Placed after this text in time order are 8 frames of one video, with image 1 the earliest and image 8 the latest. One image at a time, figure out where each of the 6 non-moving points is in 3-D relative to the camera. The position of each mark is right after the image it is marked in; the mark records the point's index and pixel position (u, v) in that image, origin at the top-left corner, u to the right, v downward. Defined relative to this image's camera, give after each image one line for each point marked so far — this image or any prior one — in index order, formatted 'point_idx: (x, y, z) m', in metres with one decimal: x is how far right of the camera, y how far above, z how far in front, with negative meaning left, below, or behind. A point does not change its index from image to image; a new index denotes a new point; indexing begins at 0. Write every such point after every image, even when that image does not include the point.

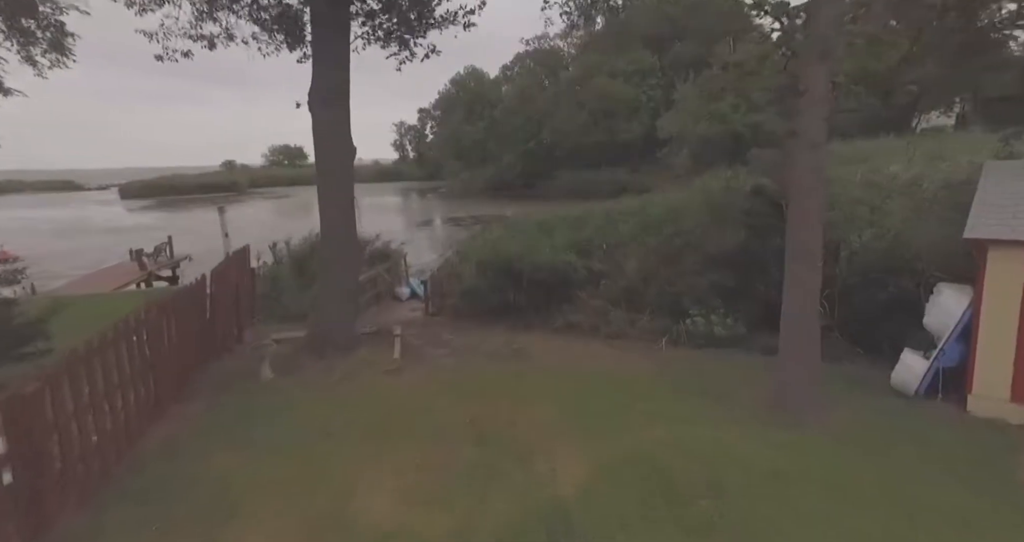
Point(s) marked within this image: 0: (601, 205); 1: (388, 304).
0: (+1.9, +1.4, +12.2) m
1: (-2.2, -0.6, +9.7) m
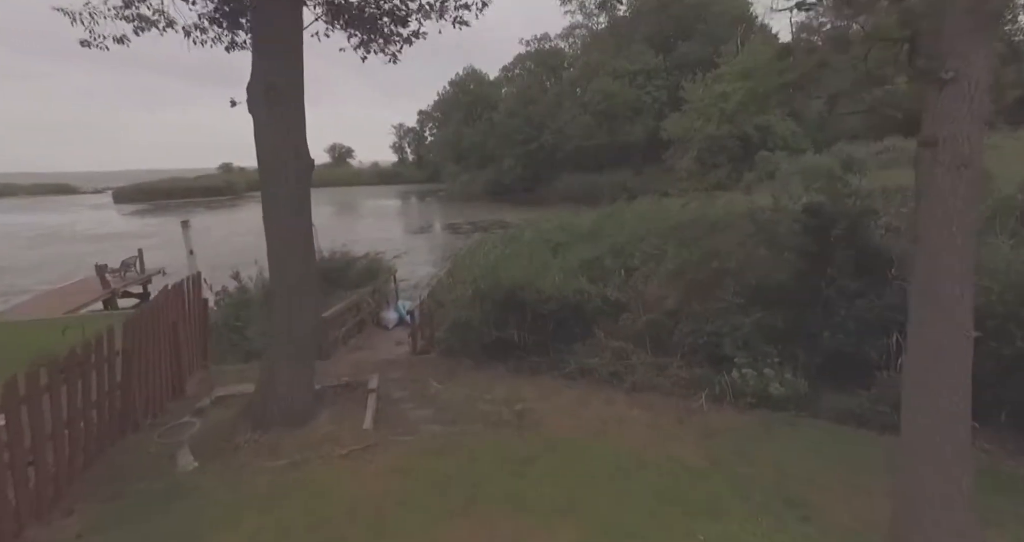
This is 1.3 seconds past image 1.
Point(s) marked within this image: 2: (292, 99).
0: (+1.9, +1.0, +11.0) m
1: (-2.2, -1.0, +8.5) m
2: (-1.6, +1.3, +4.0) m
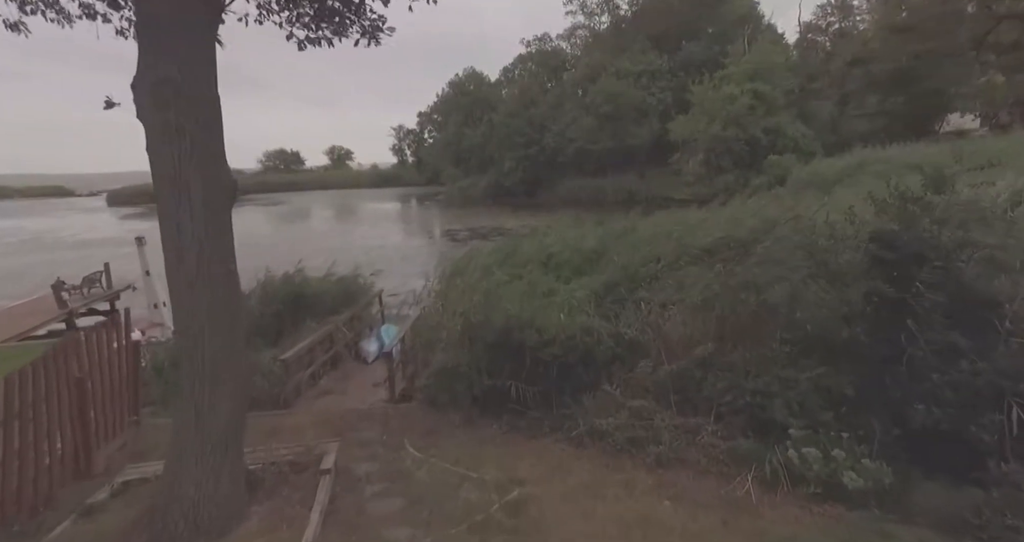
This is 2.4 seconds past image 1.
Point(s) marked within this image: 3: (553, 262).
0: (+1.9, +0.6, +9.9) m
1: (-2.3, -1.4, +7.4) m
2: (-1.7, +0.9, +2.9) m
3: (+0.7, +0.1, +9.0) m
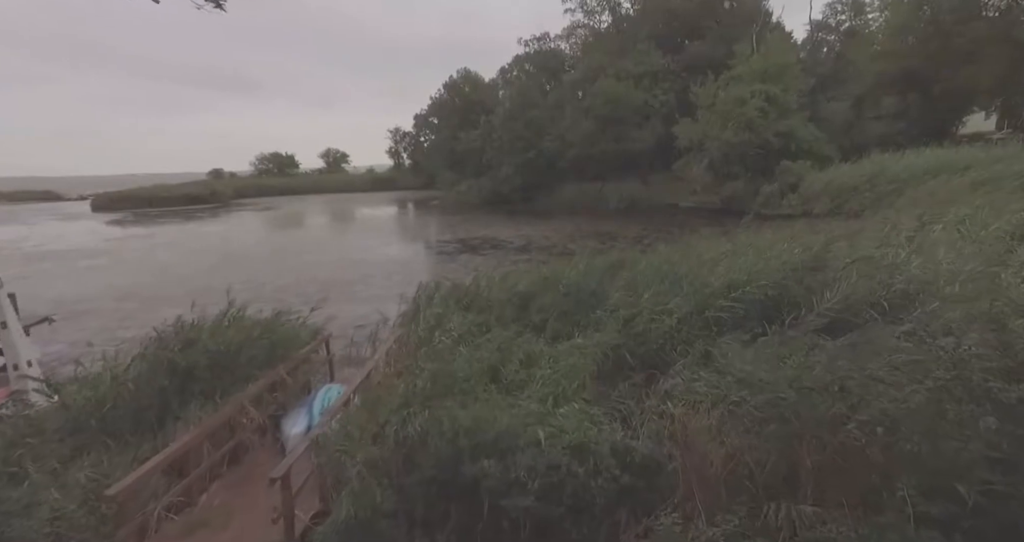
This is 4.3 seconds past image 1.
0: (+1.6, 0.0, +7.9) m
1: (-2.6, -2.0, +5.4) m
2: (-2.0, +0.3, +0.9) m
3: (+0.4, -0.5, +7.0) m
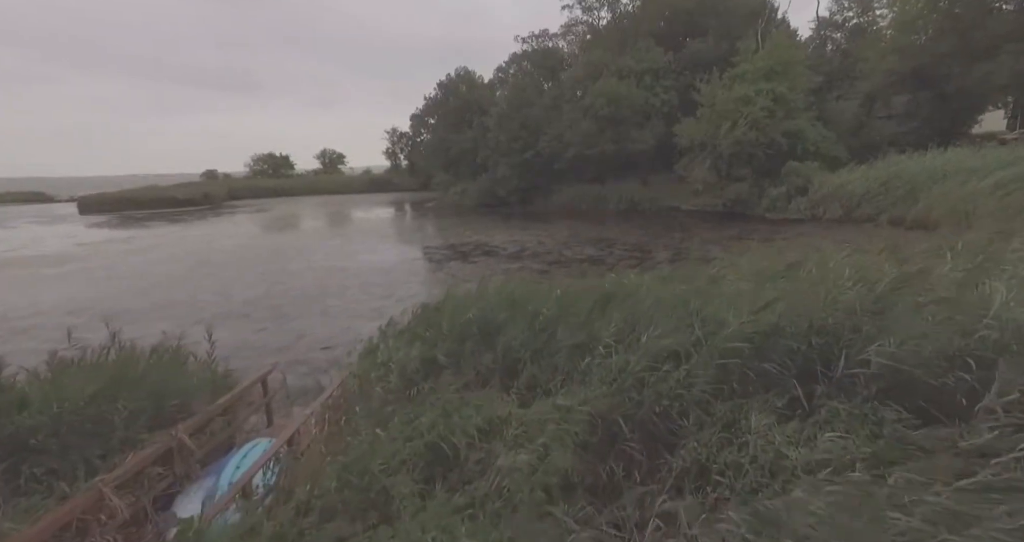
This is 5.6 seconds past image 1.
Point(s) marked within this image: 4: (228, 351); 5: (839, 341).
0: (+1.2, -0.3, +6.5) m
1: (-2.9, -2.3, +4.0) m
2: (-2.4, 0.0, -0.5) m
3: (0.0, -0.8, +5.6) m
4: (-6.6, -1.8, +12.5) m
5: (+2.6, -0.6, +4.3) m
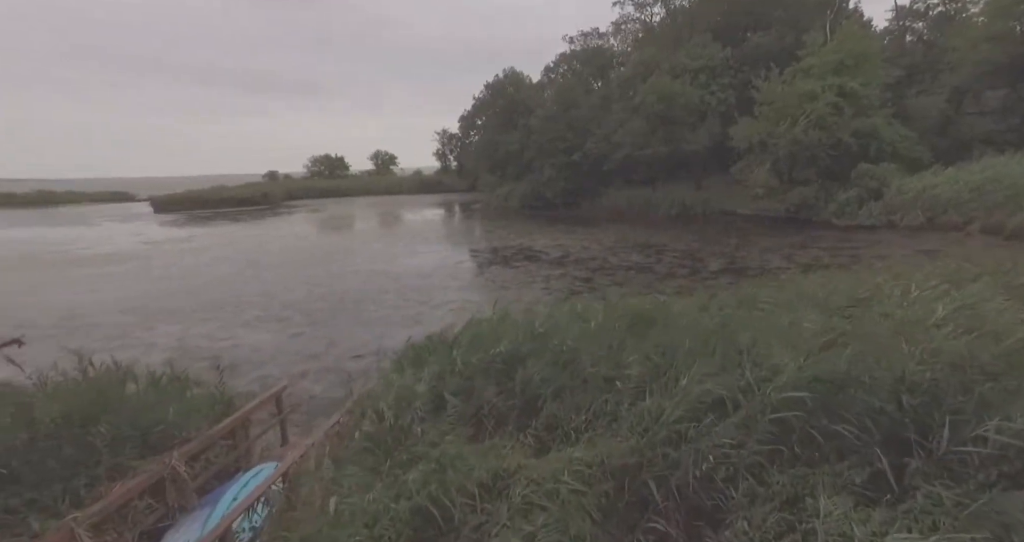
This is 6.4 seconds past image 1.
0: (+1.5, -0.5, +5.6) m
1: (-2.9, -2.4, +3.5) m
2: (-2.7, -0.1, -1.0) m
3: (+0.2, -1.0, +4.9) m
4: (-5.7, -1.9, +12.4) m
5: (+2.6, -0.8, +3.3) m
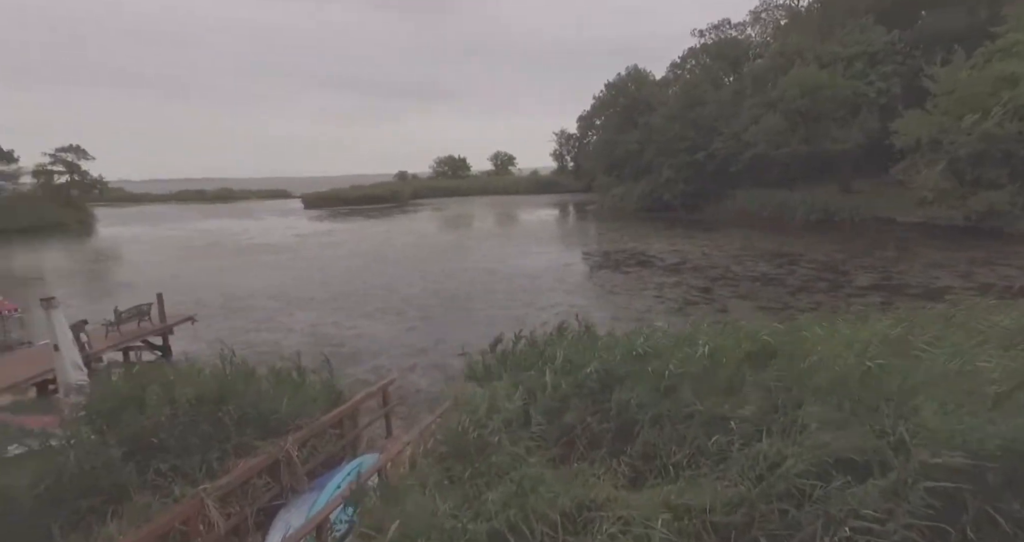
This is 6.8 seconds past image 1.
0: (+2.4, -0.7, +4.9) m
1: (-2.4, -2.4, +3.8) m
2: (-3.1, -0.1, -0.7) m
3: (+1.0, -1.1, +4.5) m
4: (-3.3, -1.9, +13.0) m
5: (+3.1, -1.0, +2.4) m
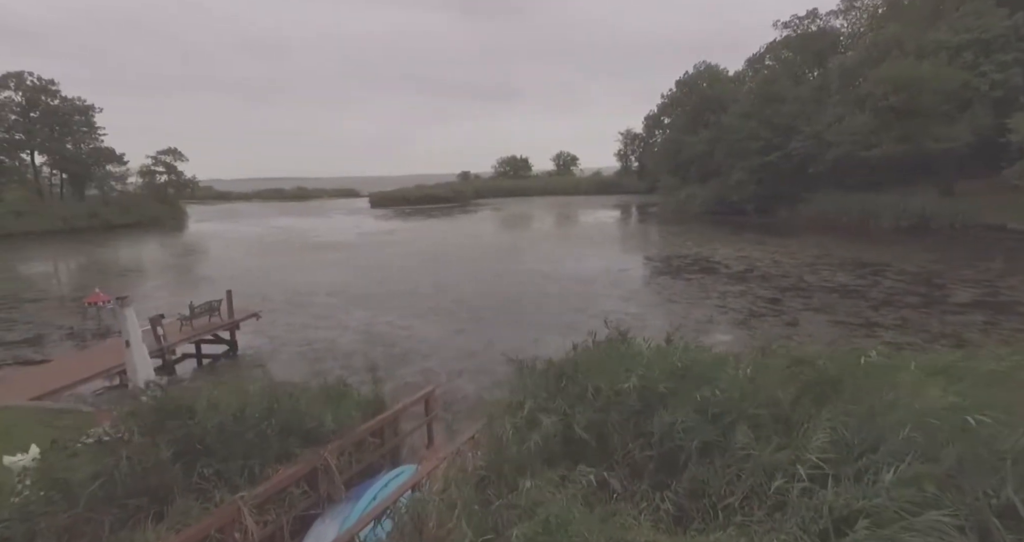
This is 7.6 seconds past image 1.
0: (+2.7, -0.9, +4.3) m
1: (-2.2, -2.5, +3.7) m
2: (-3.4, -0.1, -0.7) m
3: (+1.2, -1.3, +4.0) m
4: (-2.0, -1.9, +13.0) m
5: (+3.1, -1.2, +1.7) m
